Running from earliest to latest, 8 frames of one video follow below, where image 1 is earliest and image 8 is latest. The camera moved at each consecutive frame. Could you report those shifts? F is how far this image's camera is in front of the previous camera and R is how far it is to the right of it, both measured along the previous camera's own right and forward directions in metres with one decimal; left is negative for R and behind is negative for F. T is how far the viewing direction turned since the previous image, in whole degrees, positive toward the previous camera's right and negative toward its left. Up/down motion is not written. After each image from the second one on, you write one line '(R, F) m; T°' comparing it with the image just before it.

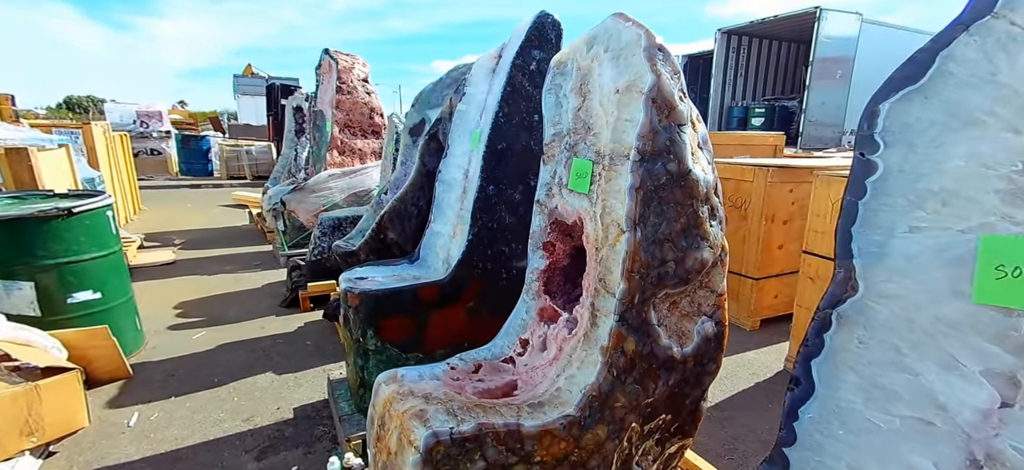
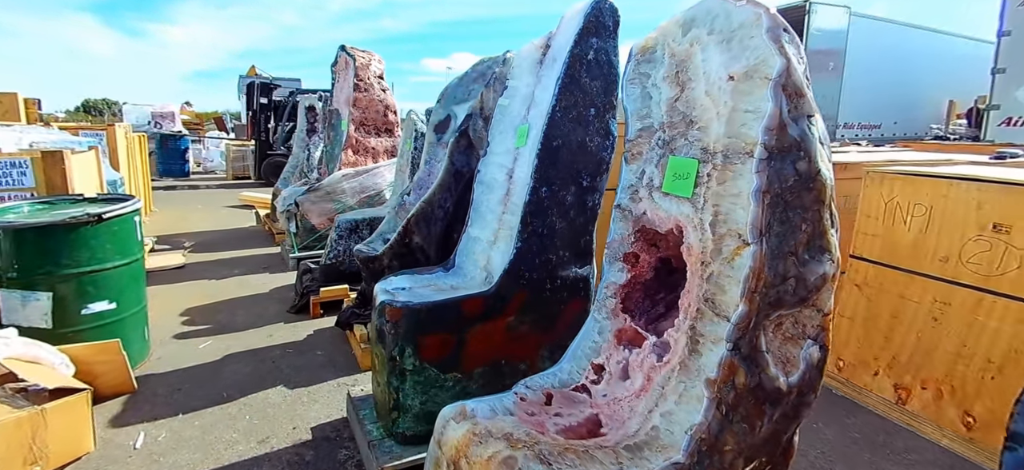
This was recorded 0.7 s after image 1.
(-0.2, +0.2) m; +1°
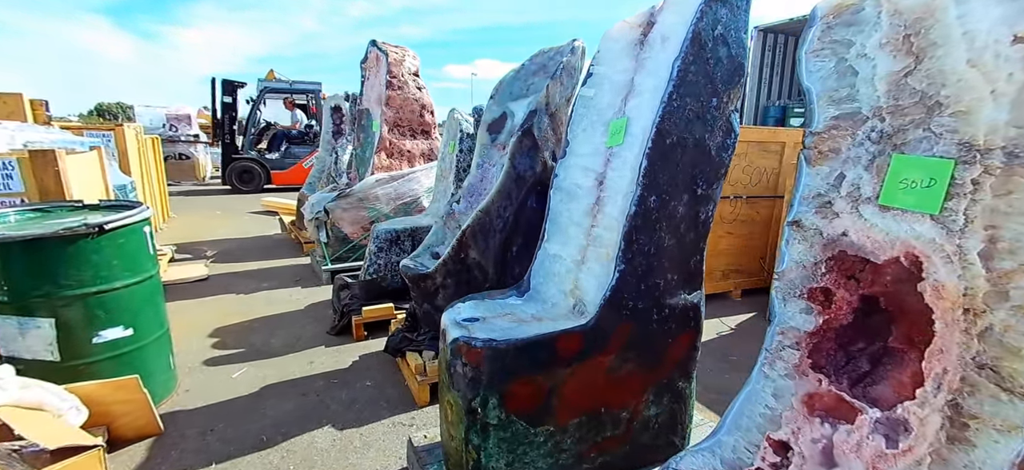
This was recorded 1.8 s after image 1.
(-0.3, +0.4) m; -2°
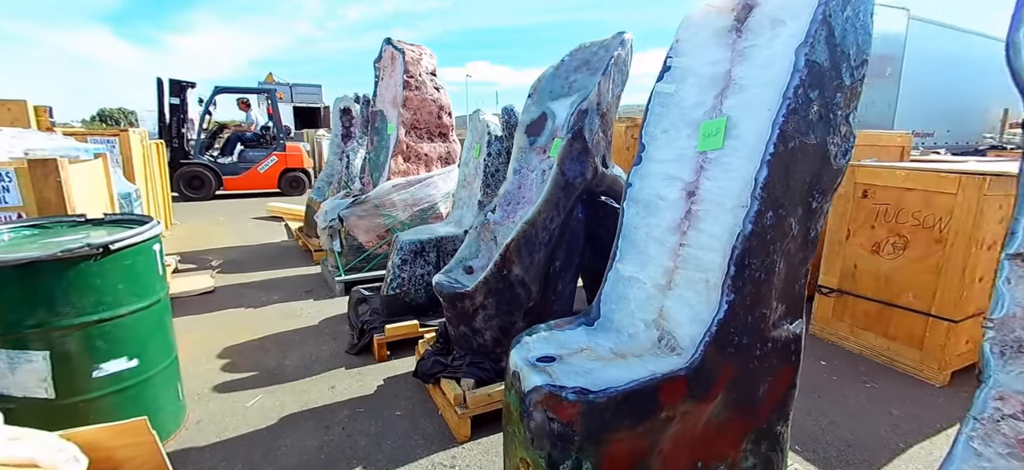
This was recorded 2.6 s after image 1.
(-0.2, +0.3) m; 0°
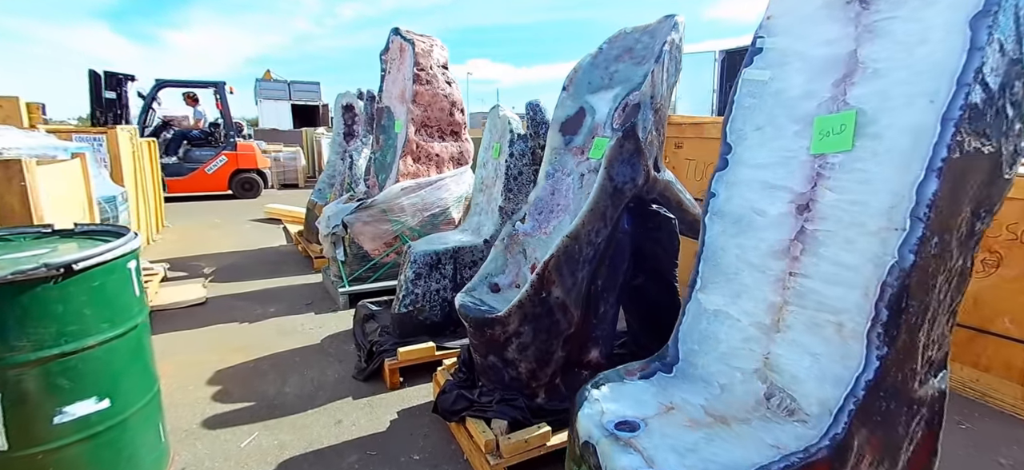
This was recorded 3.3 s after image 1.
(-0.2, +0.3) m; 0°
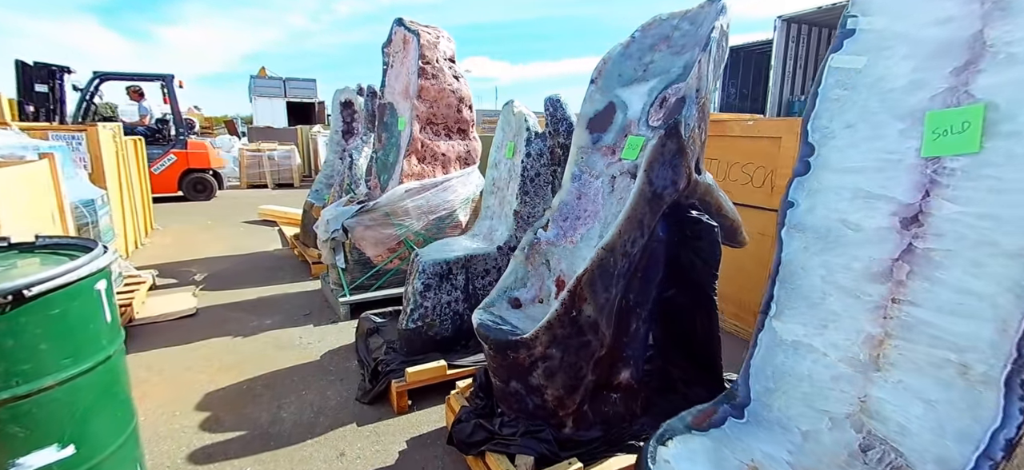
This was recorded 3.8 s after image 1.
(-0.1, +0.2) m; 0°
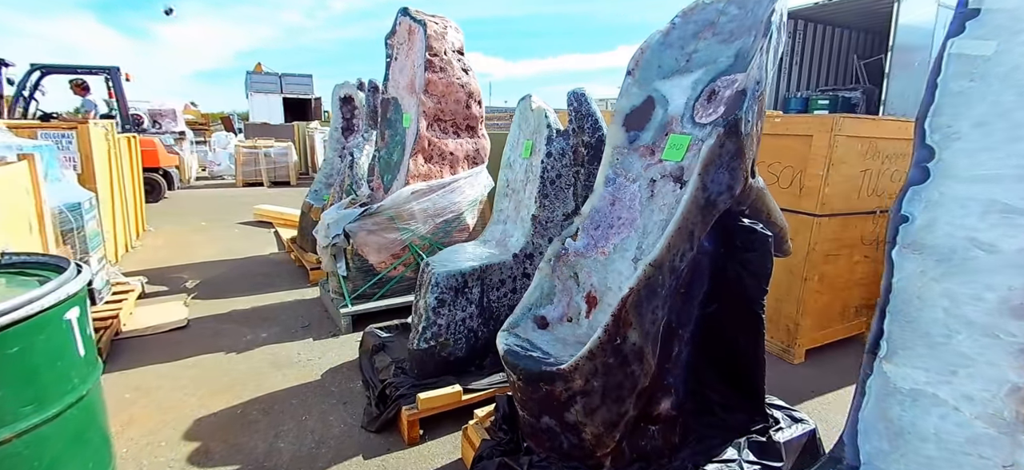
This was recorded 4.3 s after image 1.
(-0.1, +0.2) m; 0°
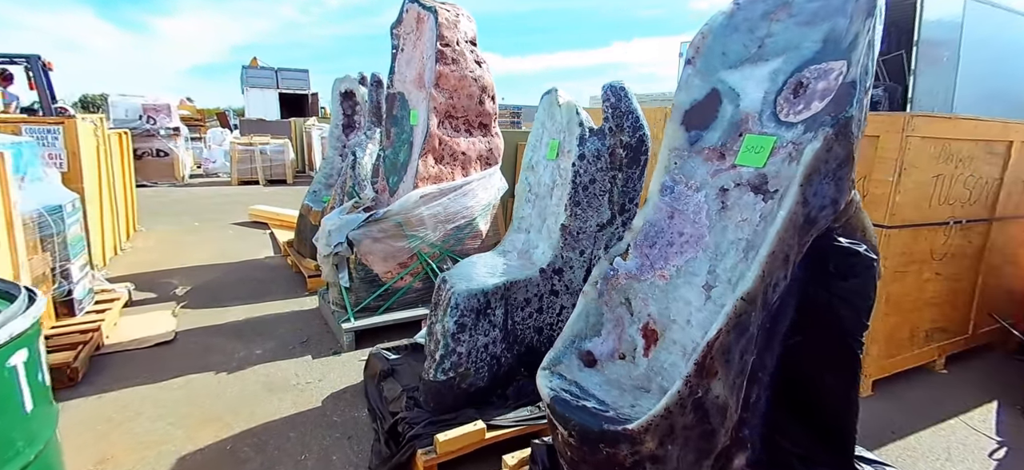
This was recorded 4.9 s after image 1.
(-0.1, +0.3) m; 0°
